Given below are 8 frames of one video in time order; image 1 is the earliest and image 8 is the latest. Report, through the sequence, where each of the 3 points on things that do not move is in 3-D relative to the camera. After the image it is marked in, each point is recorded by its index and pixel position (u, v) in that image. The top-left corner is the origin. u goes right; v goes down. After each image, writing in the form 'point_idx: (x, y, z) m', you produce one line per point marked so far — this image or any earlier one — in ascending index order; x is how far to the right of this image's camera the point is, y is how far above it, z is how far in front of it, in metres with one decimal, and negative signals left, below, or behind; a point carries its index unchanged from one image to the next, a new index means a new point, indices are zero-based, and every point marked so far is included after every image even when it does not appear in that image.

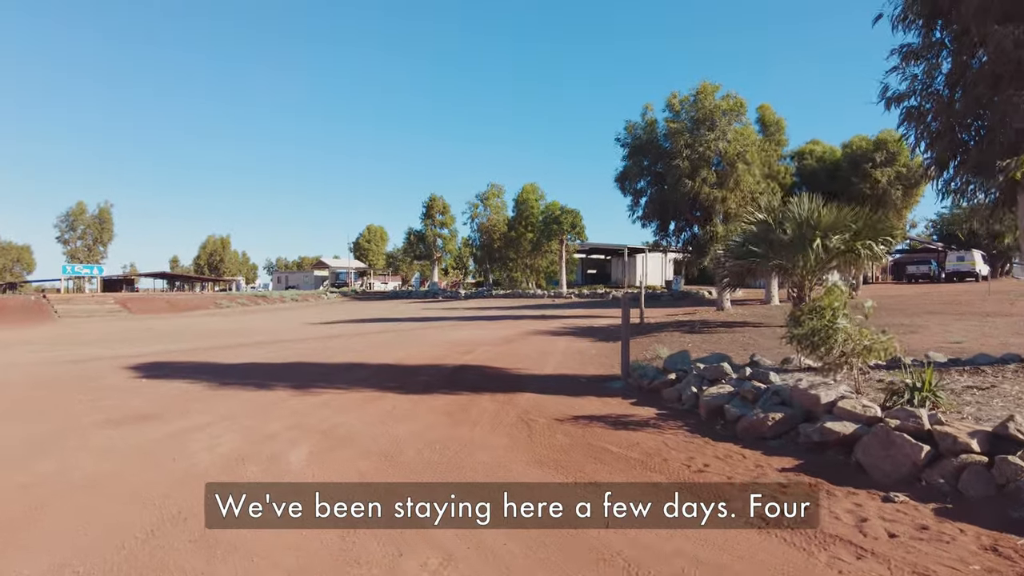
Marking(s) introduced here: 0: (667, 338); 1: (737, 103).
0: (+3.5, -1.2, +14.0) m
1: (+7.4, +5.8, +19.6) m
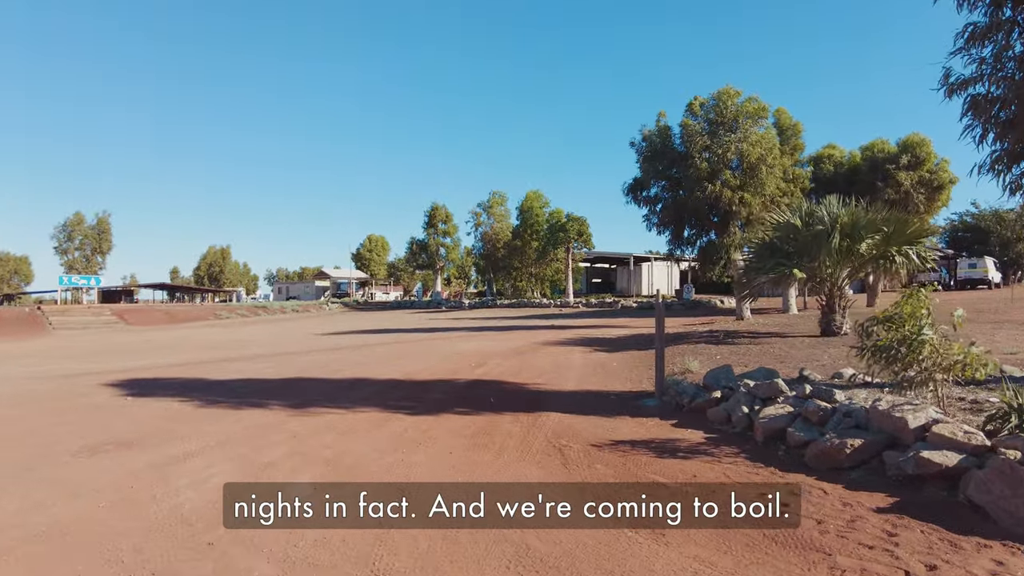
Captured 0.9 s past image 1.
0: (+3.8, -1.4, +13.2) m
1: (+7.7, +5.6, +18.9) m
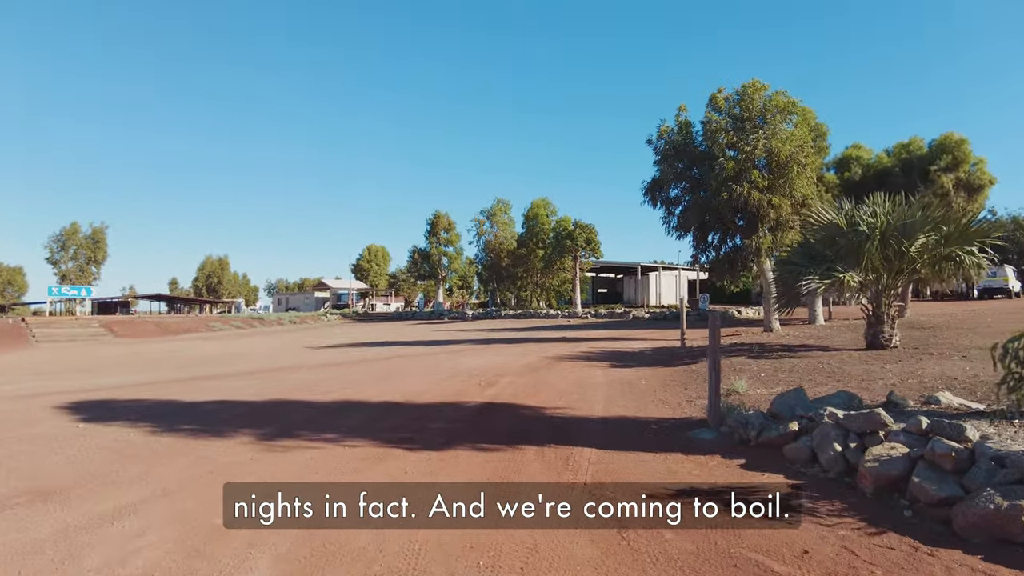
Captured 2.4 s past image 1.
0: (+4.1, -1.6, +11.7) m
1: (+7.9, +5.3, +17.5) m
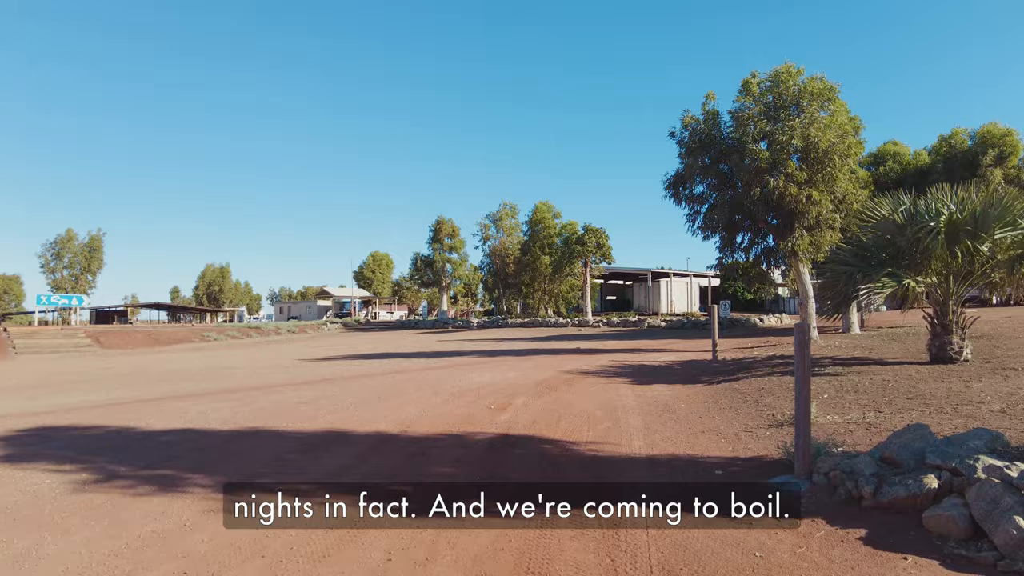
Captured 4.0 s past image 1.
0: (+4.3, -1.6, +10.0) m
1: (+8.2, +5.2, +15.8) m
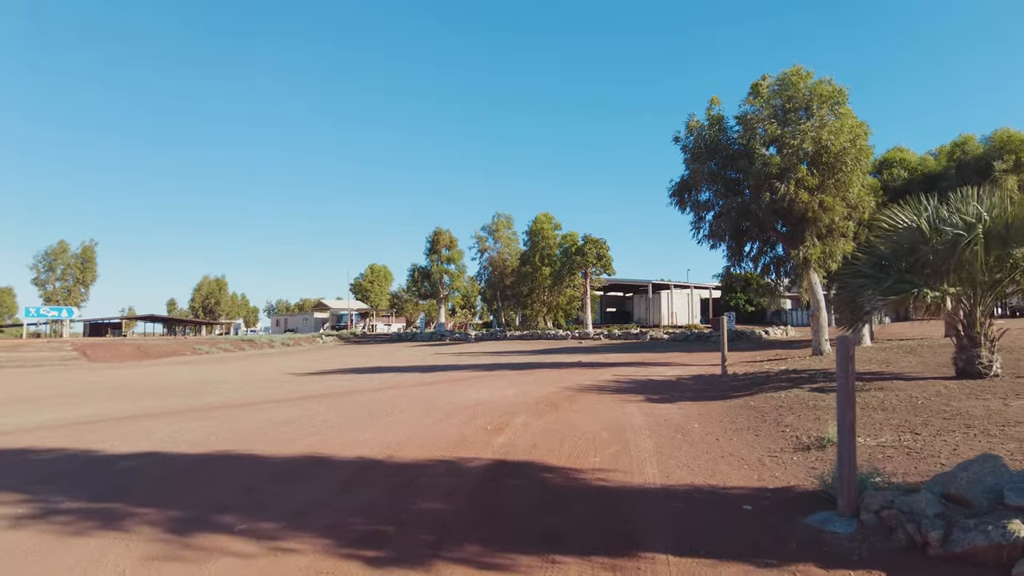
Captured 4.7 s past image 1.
0: (+4.3, -1.8, +9.2) m
1: (+8.2, +4.9, +15.2) m
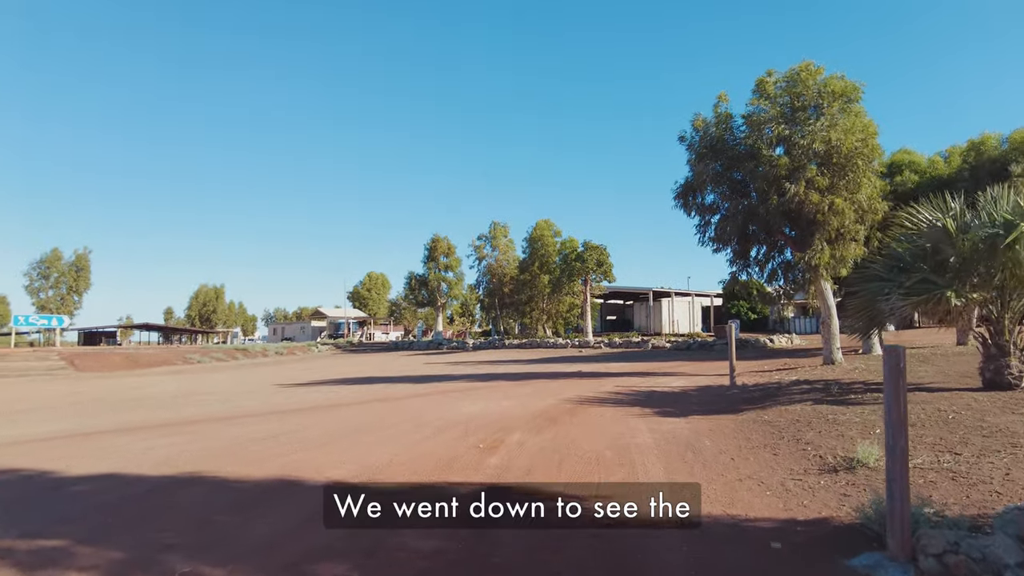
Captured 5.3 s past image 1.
0: (+4.2, -1.9, +8.5) m
1: (+8.1, +4.8, +14.6) m
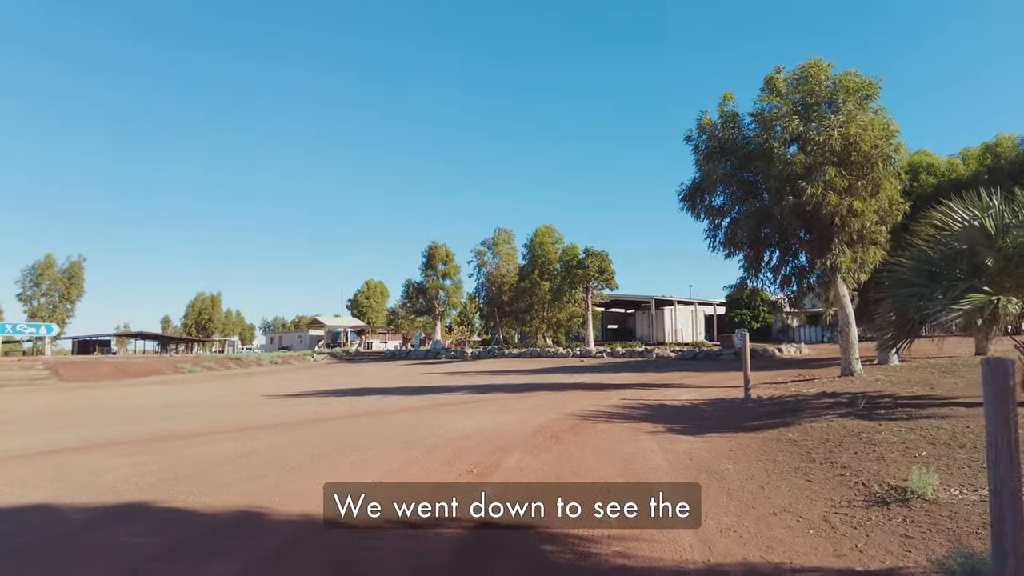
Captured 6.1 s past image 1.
0: (+4.2, -1.9, +7.6) m
1: (+8.1, +4.6, +13.8) m
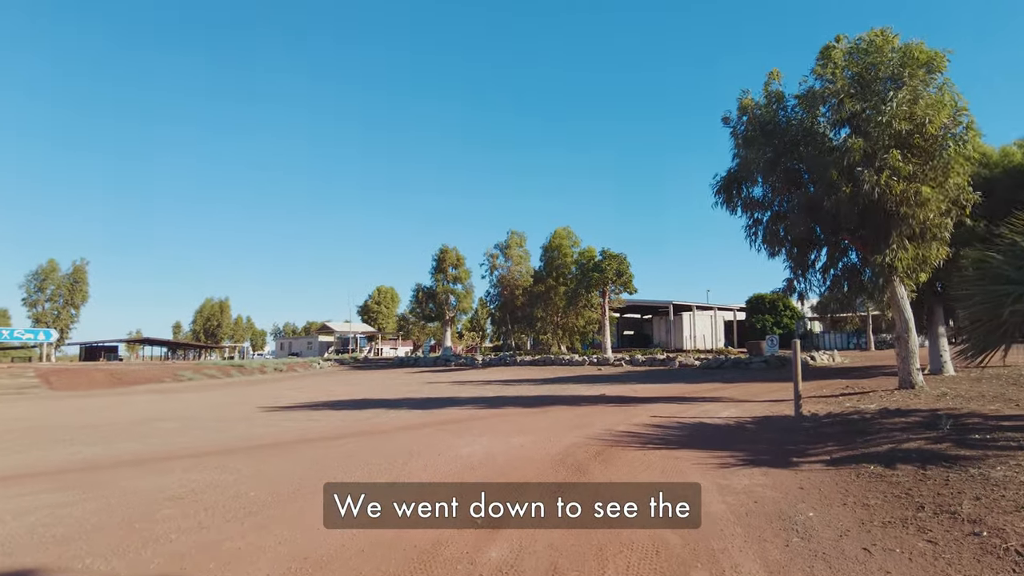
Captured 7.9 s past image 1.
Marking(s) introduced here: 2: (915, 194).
0: (+4.4, -1.9, +5.9) m
1: (+8.3, +4.6, +12.1) m
2: (+7.6, +1.8, +11.7) m
